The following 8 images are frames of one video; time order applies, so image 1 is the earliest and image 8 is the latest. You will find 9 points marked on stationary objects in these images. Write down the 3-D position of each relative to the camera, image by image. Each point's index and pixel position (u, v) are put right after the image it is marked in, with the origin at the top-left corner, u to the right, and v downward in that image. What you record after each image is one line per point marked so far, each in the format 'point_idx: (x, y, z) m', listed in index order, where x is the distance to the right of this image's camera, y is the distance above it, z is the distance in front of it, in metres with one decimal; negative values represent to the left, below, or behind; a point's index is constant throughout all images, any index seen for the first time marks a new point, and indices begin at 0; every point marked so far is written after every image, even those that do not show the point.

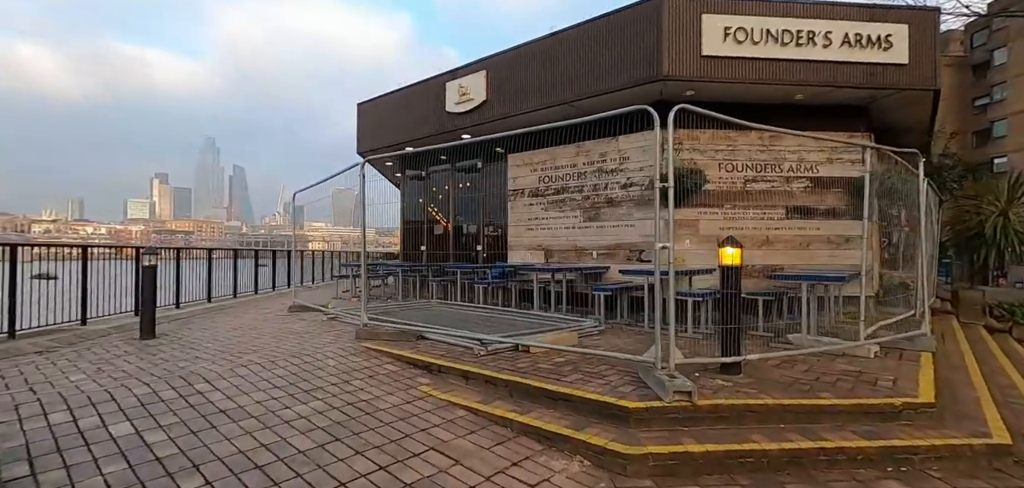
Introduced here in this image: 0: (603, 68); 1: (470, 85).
0: (+1.5, +2.9, +7.2) m
1: (-0.8, +3.2, +8.8) m
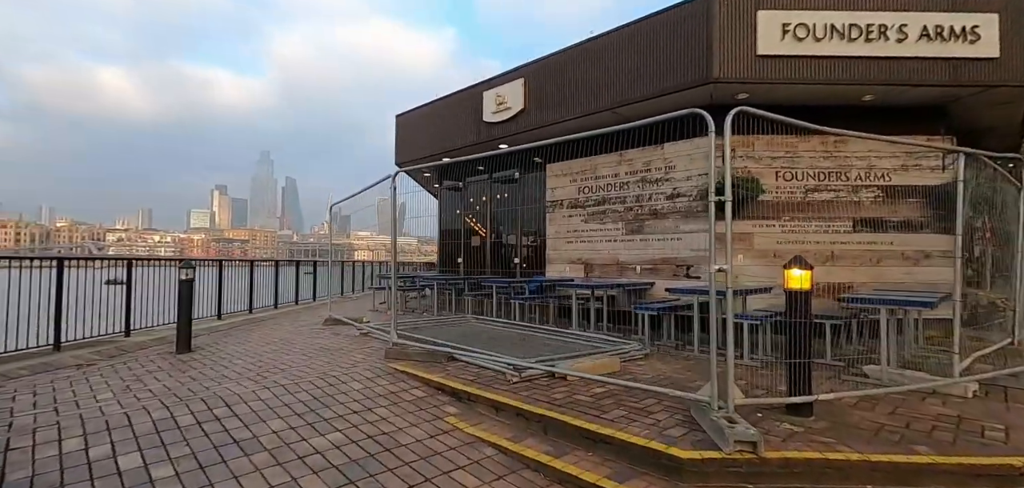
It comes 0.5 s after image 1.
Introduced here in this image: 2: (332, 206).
0: (+2.1, +2.7, +6.9) m
1: (-0.1, +2.9, +8.6) m
2: (-4.0, +0.9, +9.8) m
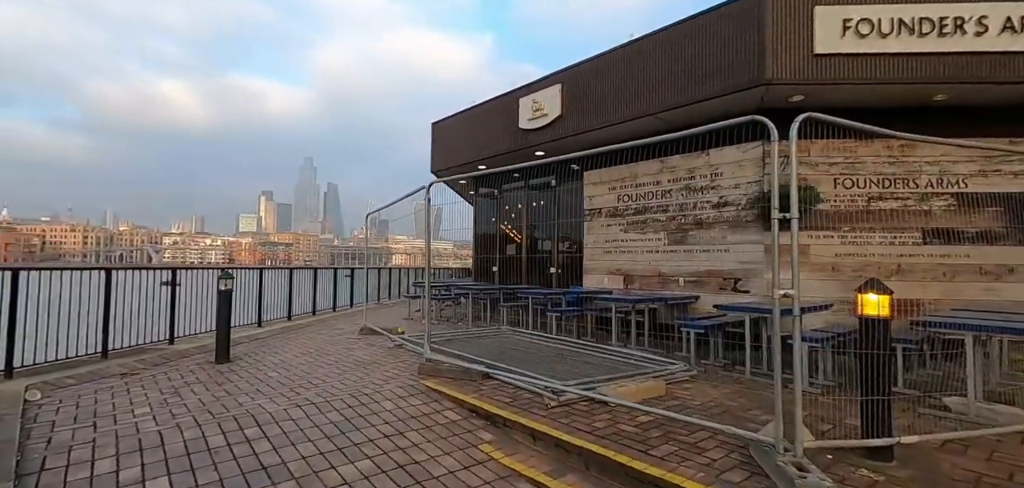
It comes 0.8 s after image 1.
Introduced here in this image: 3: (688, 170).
0: (+2.7, +2.5, +6.5) m
1: (+0.6, +2.8, +8.4) m
2: (-3.2, +0.7, +9.9) m
3: (+2.7, +1.2, +6.8) m
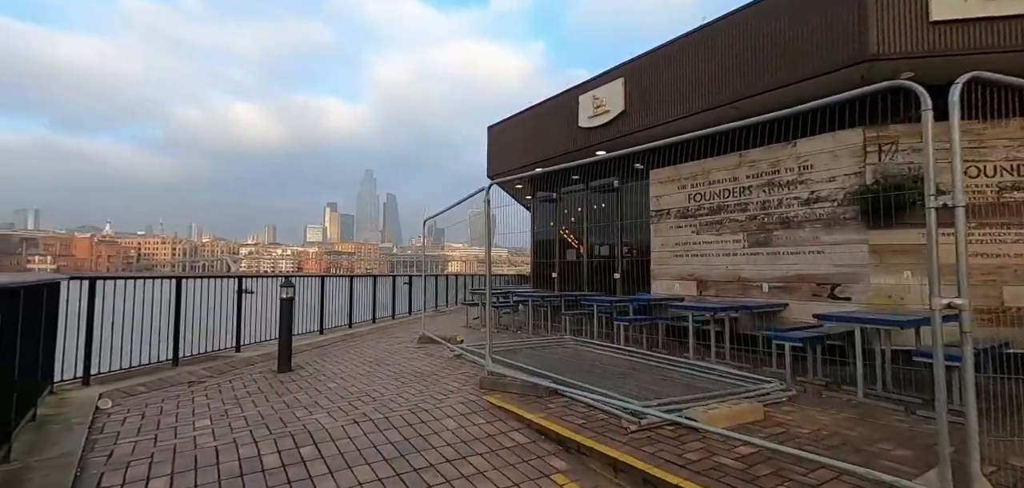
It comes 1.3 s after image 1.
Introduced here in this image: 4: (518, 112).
0: (+3.5, +2.5, +5.8) m
1: (+1.7, +2.7, +7.9) m
2: (-1.9, +0.6, +9.8) m
3: (+3.6, +1.1, +6.1) m
4: (+0.2, +3.0, +10.0) m
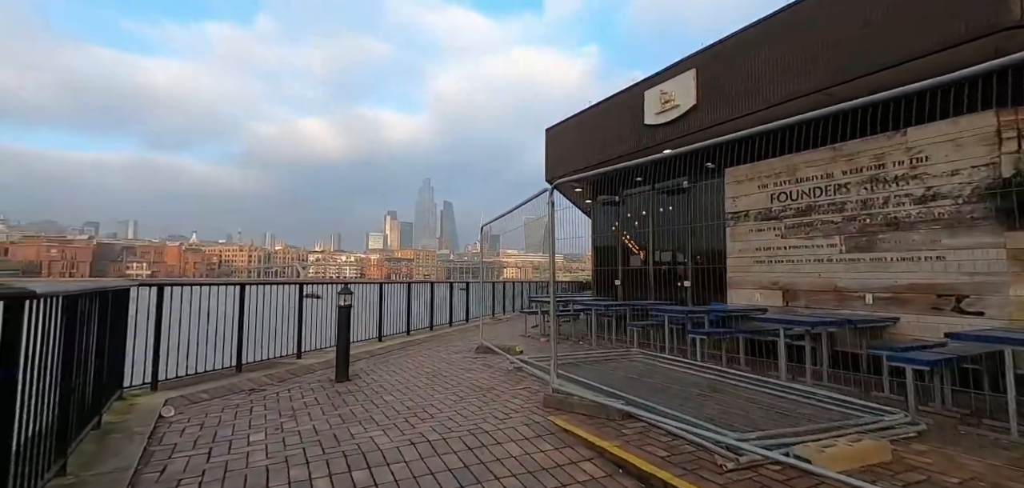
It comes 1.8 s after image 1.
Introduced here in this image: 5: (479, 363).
0: (+4.2, +2.4, +5.0) m
1: (+2.7, +2.6, +7.4) m
2: (-0.6, +0.4, +9.6) m
3: (+4.4, +1.1, +5.3) m
4: (+1.4, +2.9, +9.6) m
5: (-0.4, -1.6, +6.0) m
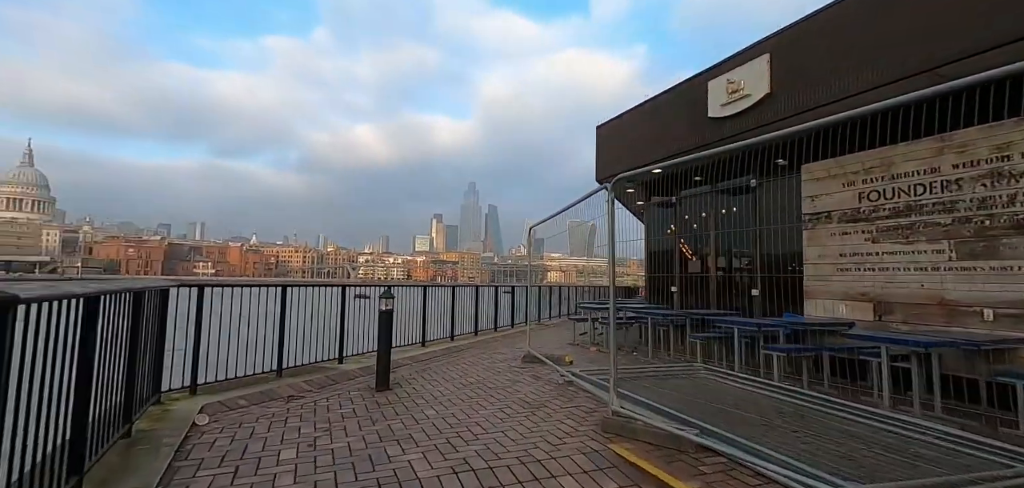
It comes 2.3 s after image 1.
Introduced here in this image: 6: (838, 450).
0: (+4.8, +2.4, +4.2) m
1: (+3.5, +2.5, +6.7) m
2: (+0.4, +0.4, +9.3) m
3: (+4.9, +1.0, +4.5) m
4: (+2.4, +2.8, +9.0) m
5: (+0.2, -1.6, +5.6) m
6: (+2.4, -1.5, +3.2) m
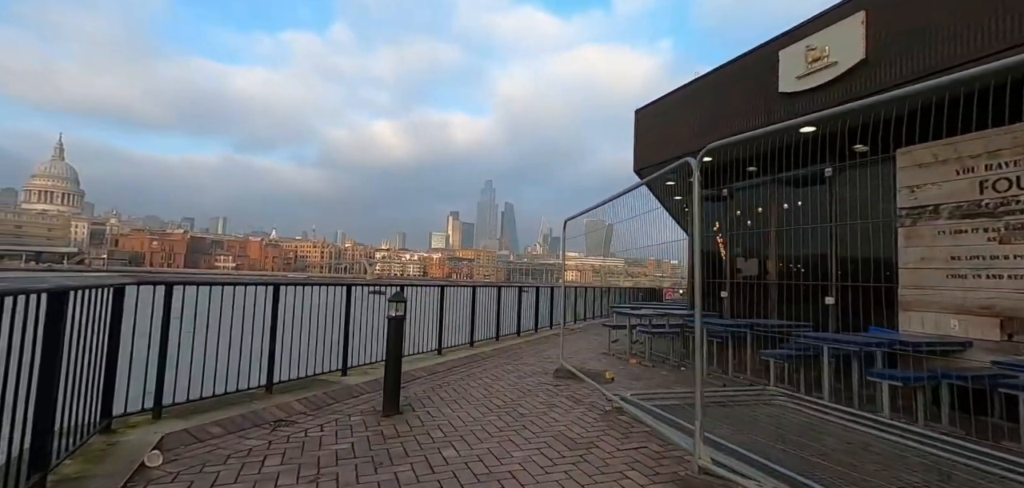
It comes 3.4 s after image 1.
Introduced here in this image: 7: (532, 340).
0: (+5.1, +2.3, +3.1) m
1: (+3.9, +2.5, +5.7) m
2: (+0.9, +0.4, +8.3) m
3: (+5.3, +1.0, +3.4) m
4: (+3.0, +2.8, +8.0) m
5: (+0.6, -1.6, +4.7) m
6: (+2.6, -1.5, +2.2) m
7: (+0.4, -1.9, +8.7) m
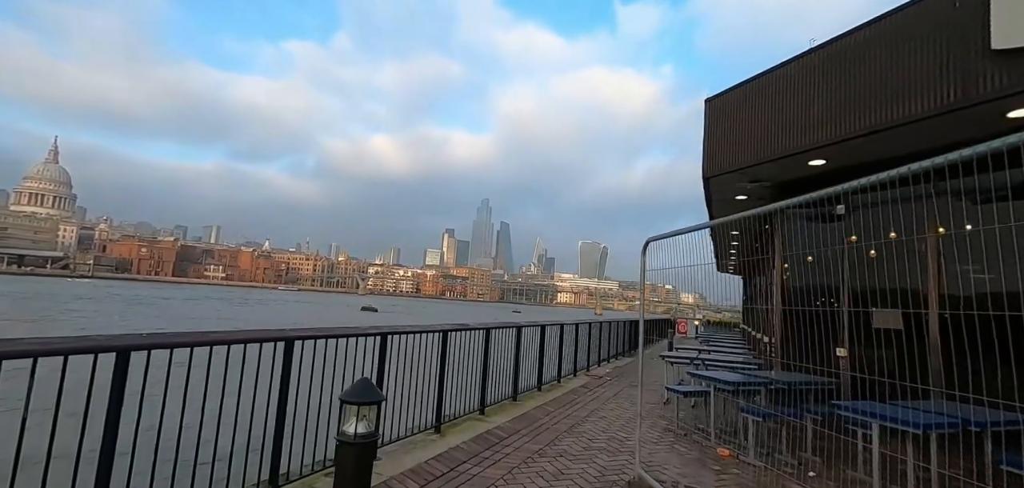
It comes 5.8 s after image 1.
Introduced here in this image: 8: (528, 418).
0: (+5.7, +2.0, +1.2) m
1: (+4.4, +2.1, +3.7) m
2: (+1.3, 0.0, +6.2) m
3: (+5.7, +0.7, +1.4) m
4: (+3.4, +2.4, +6.1) m
5: (+0.9, -1.8, +2.5) m
6: (+3.0, -1.6, +0.1) m
7: (+0.7, -2.3, +6.5) m
8: (+0.1, -2.1, +5.2) m
